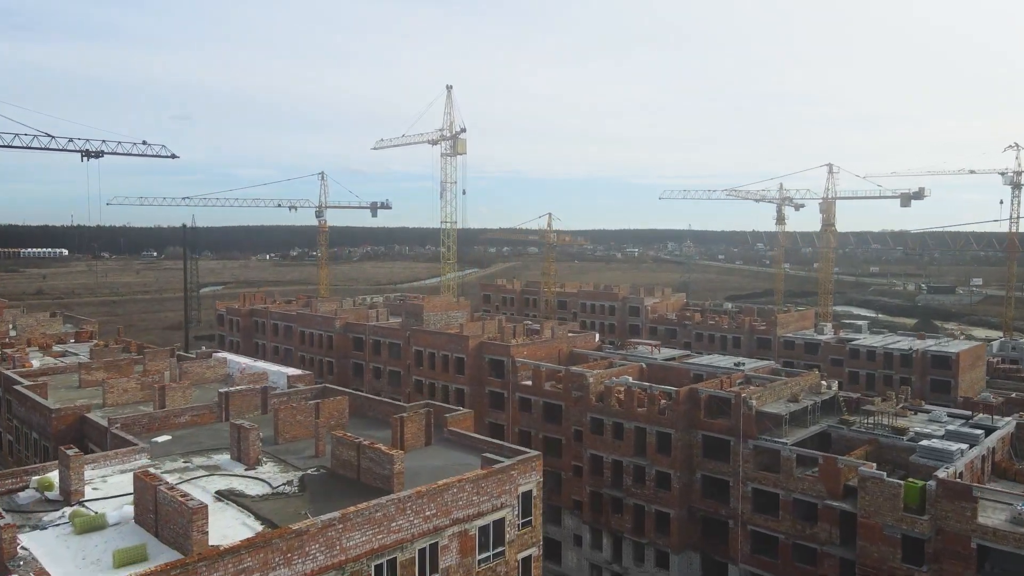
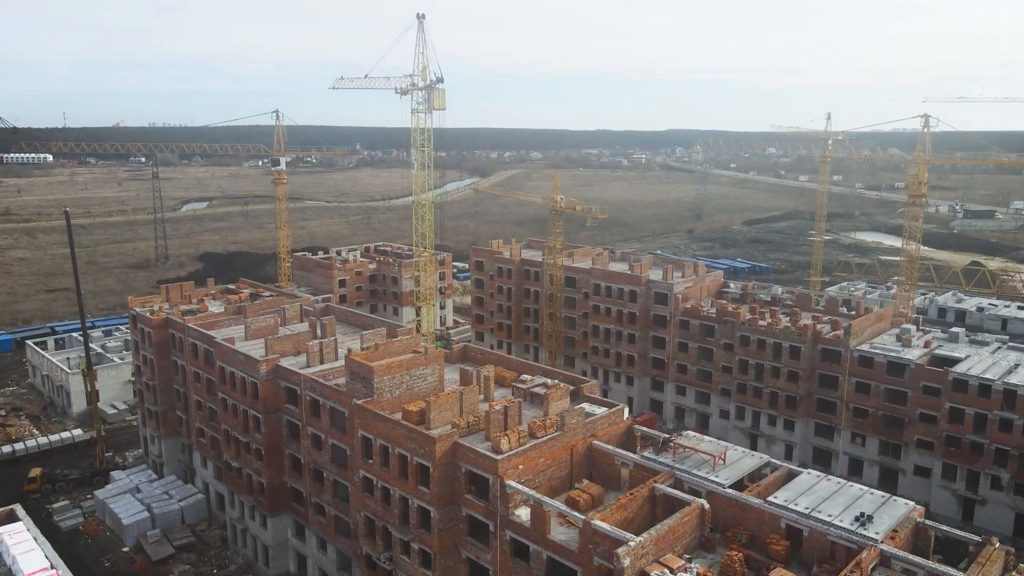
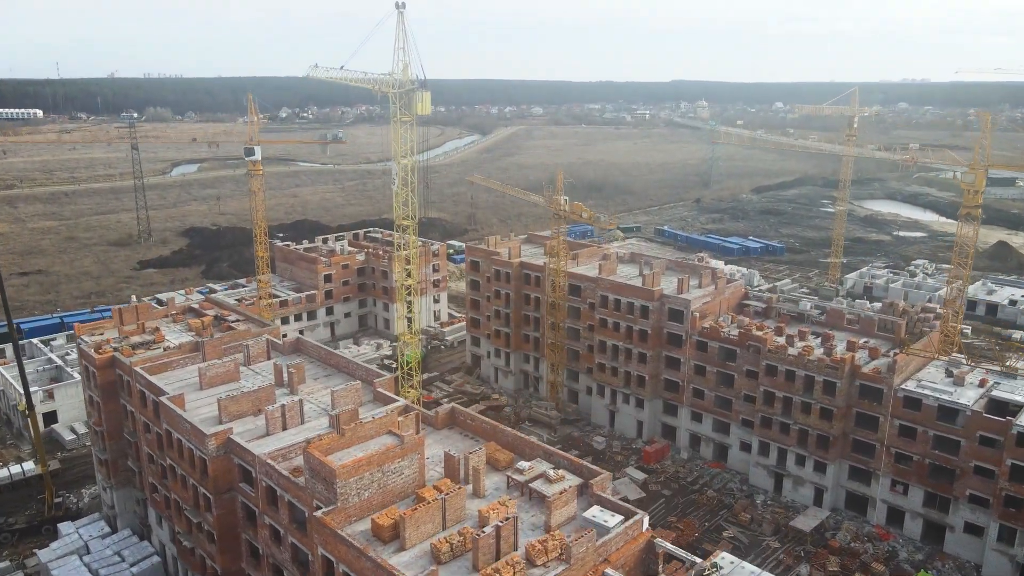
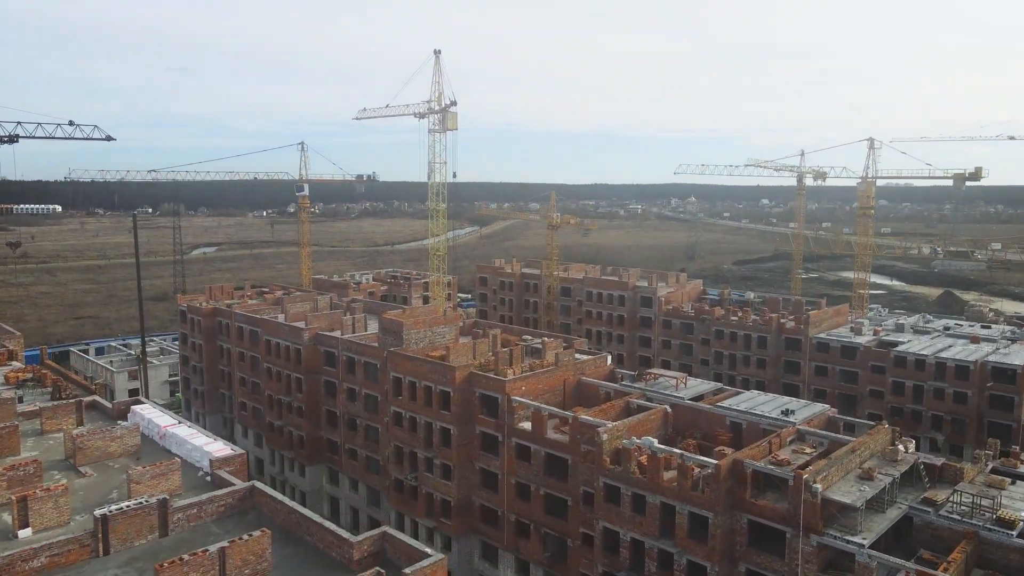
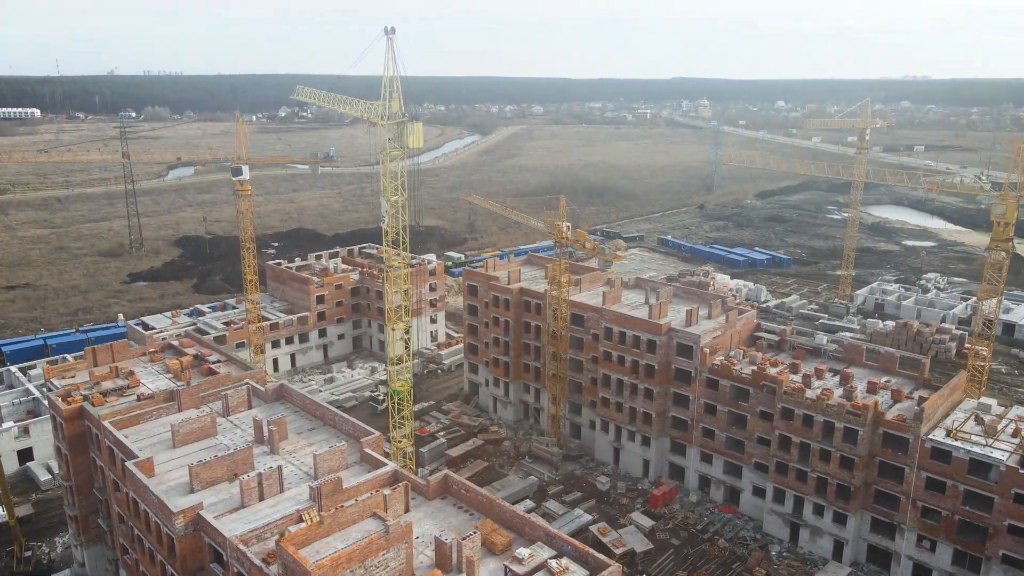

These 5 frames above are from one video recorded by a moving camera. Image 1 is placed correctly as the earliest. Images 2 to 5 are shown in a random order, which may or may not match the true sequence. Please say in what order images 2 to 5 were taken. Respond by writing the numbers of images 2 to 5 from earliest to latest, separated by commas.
4, 2, 3, 5
